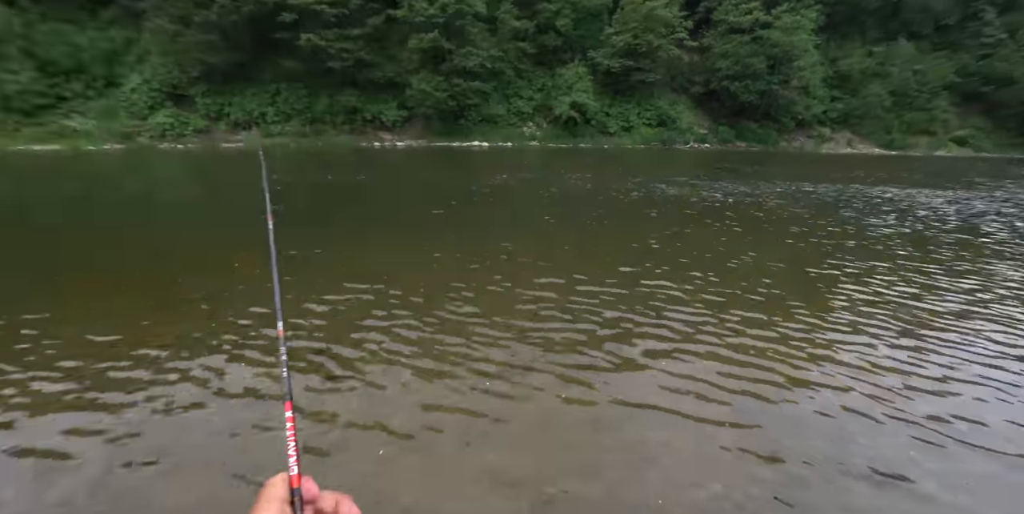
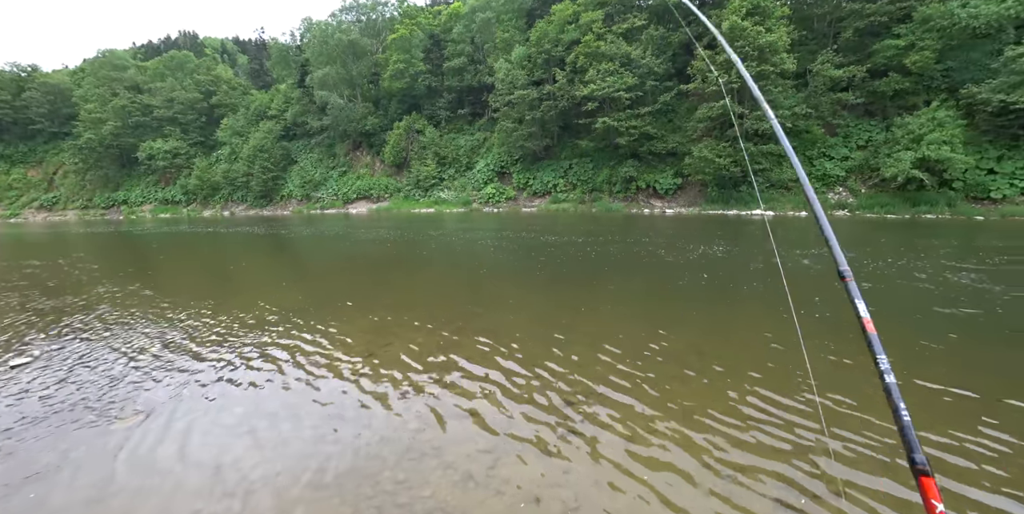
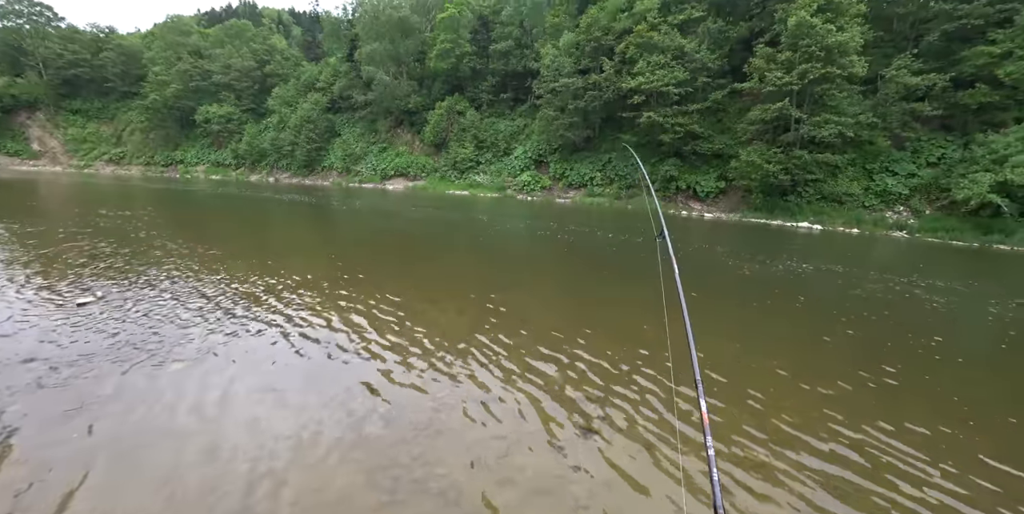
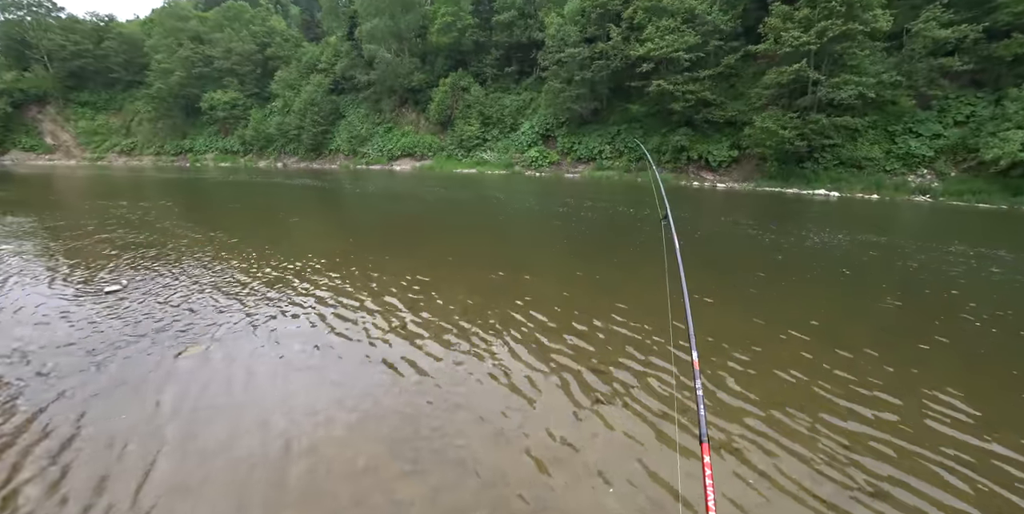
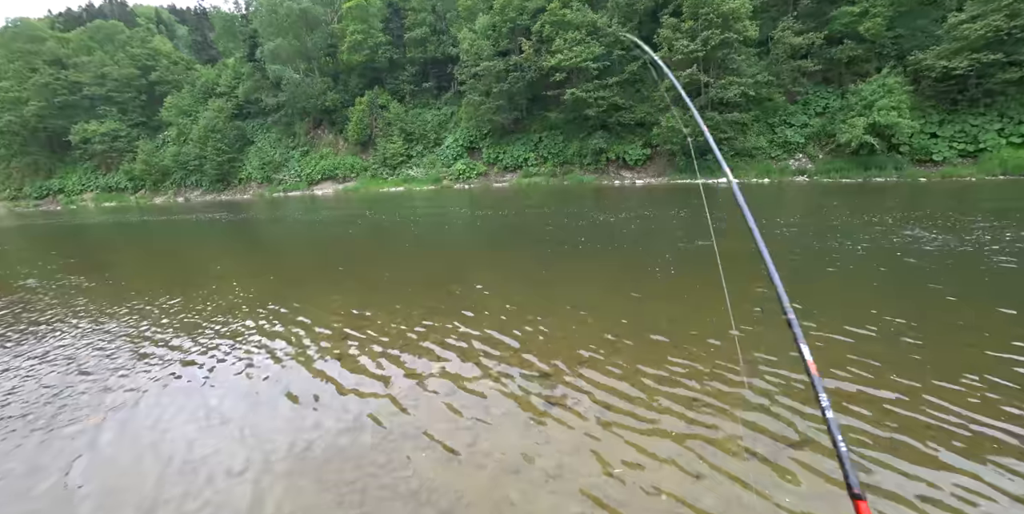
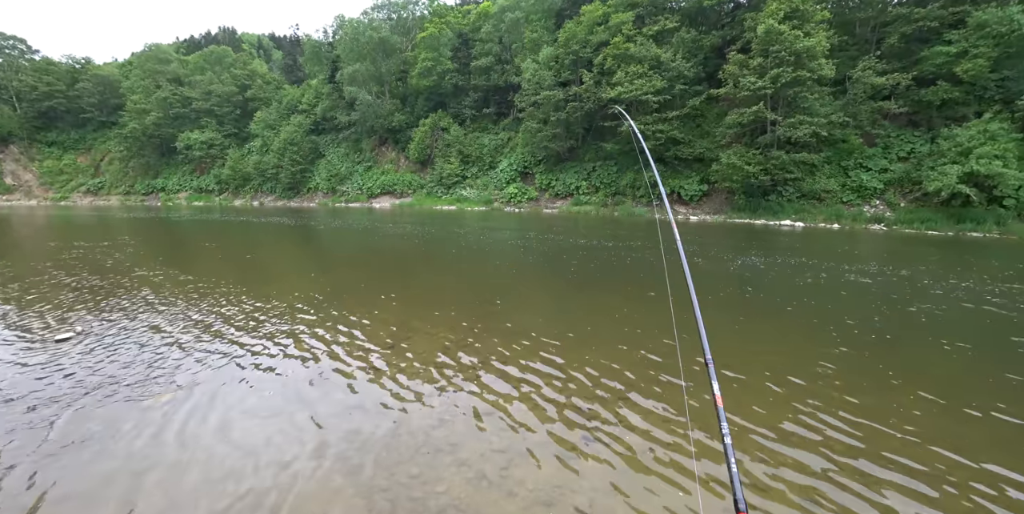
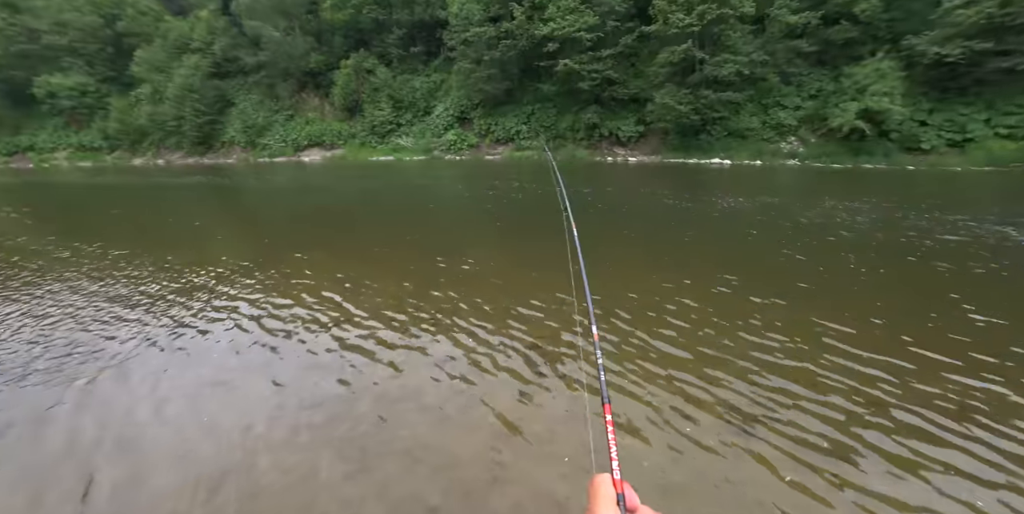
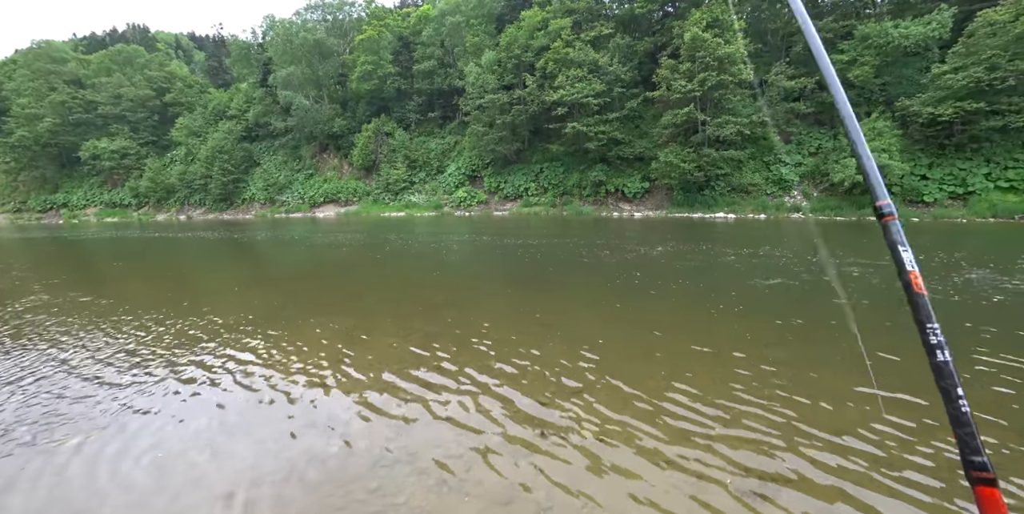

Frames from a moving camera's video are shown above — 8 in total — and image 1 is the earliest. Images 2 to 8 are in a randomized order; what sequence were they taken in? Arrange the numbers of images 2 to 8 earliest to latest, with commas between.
7, 4, 3, 6, 2, 8, 5
